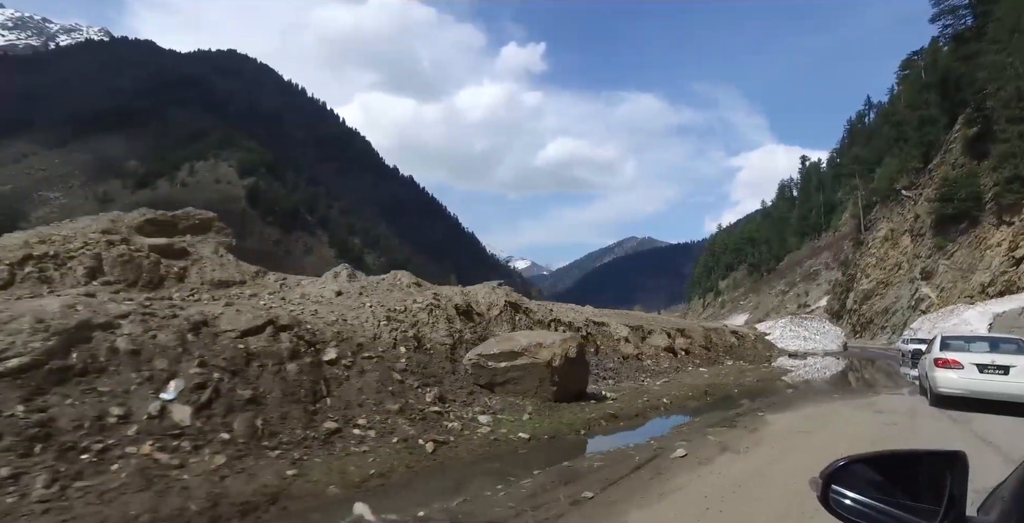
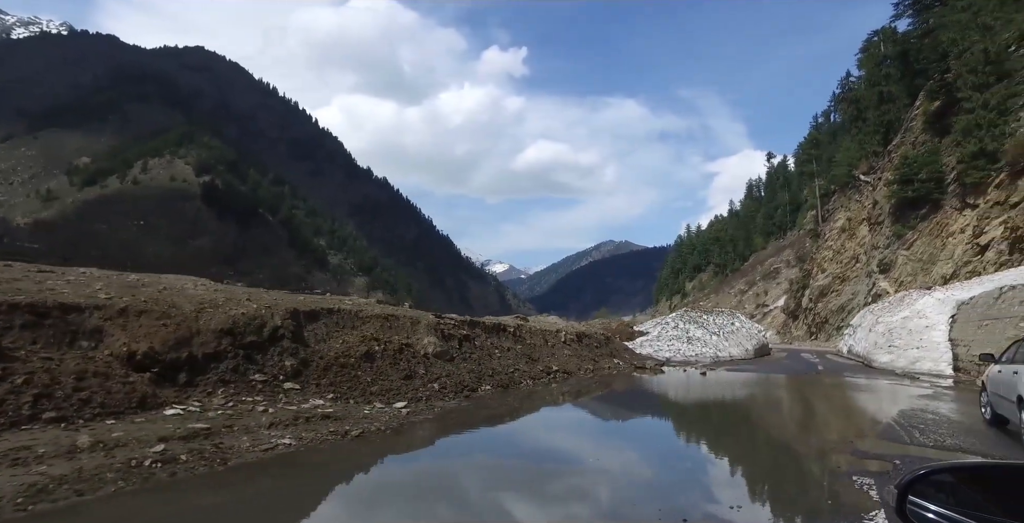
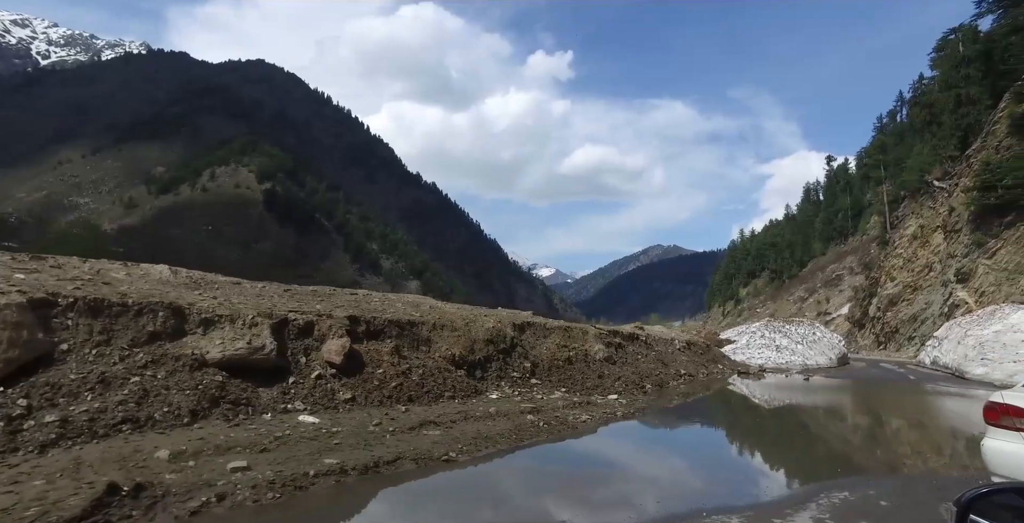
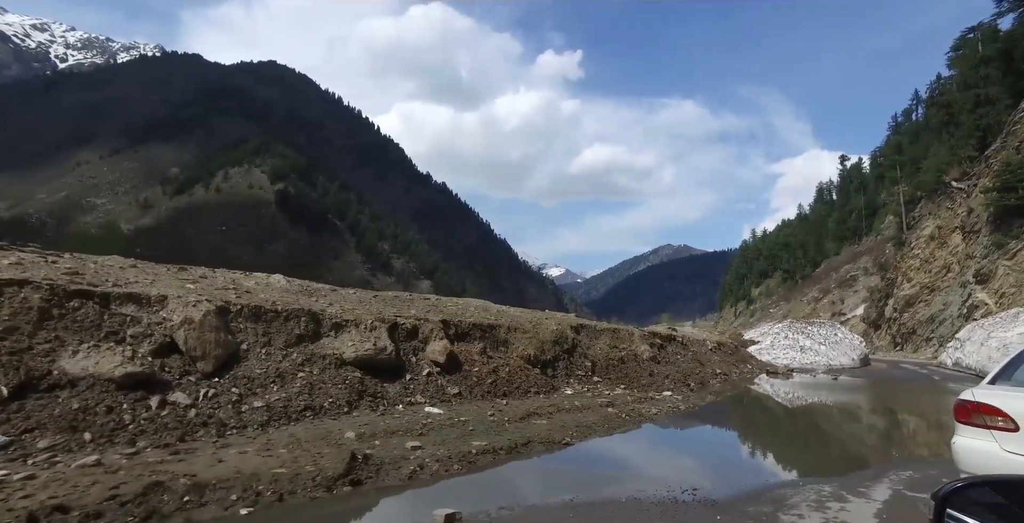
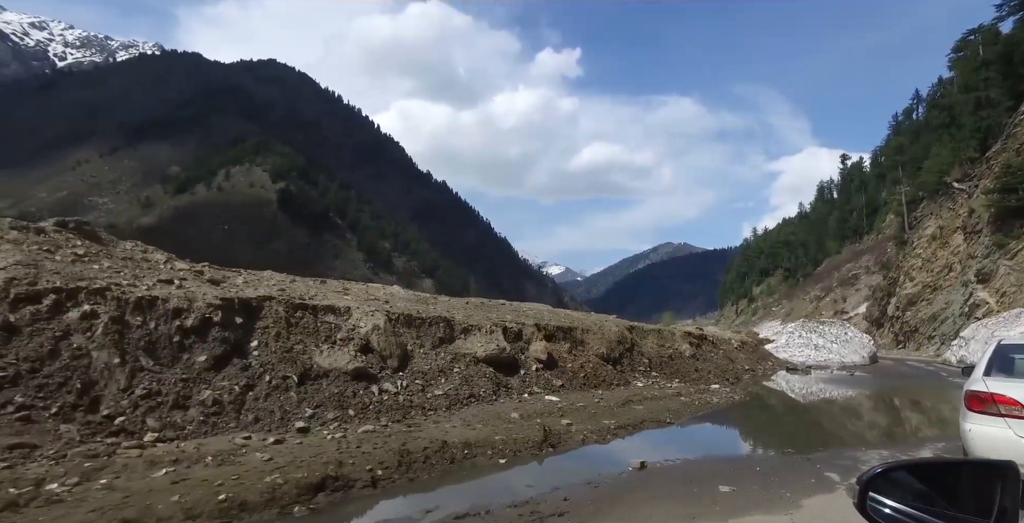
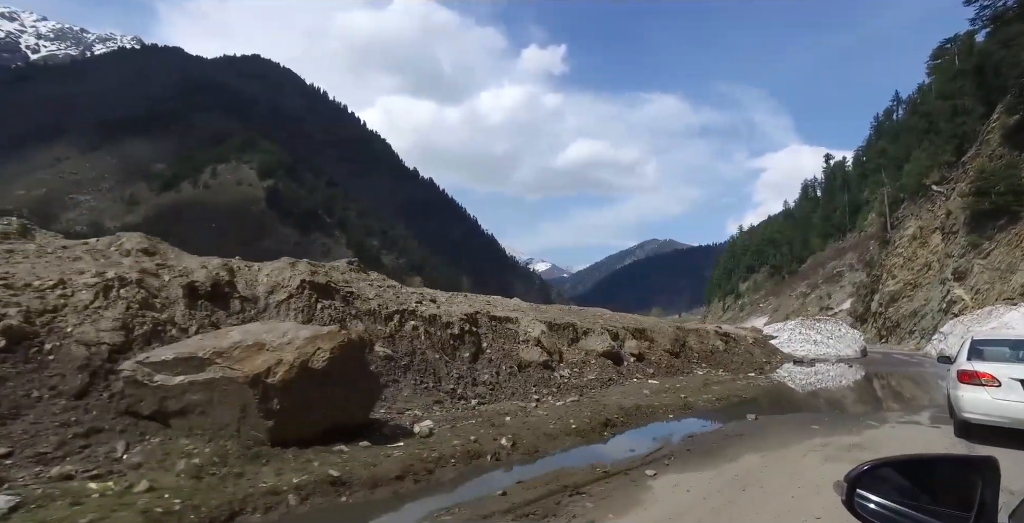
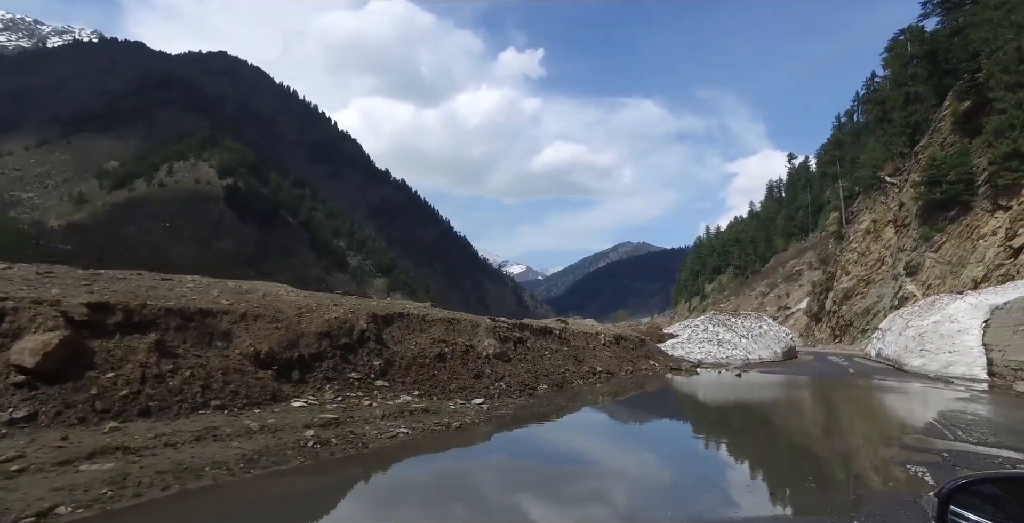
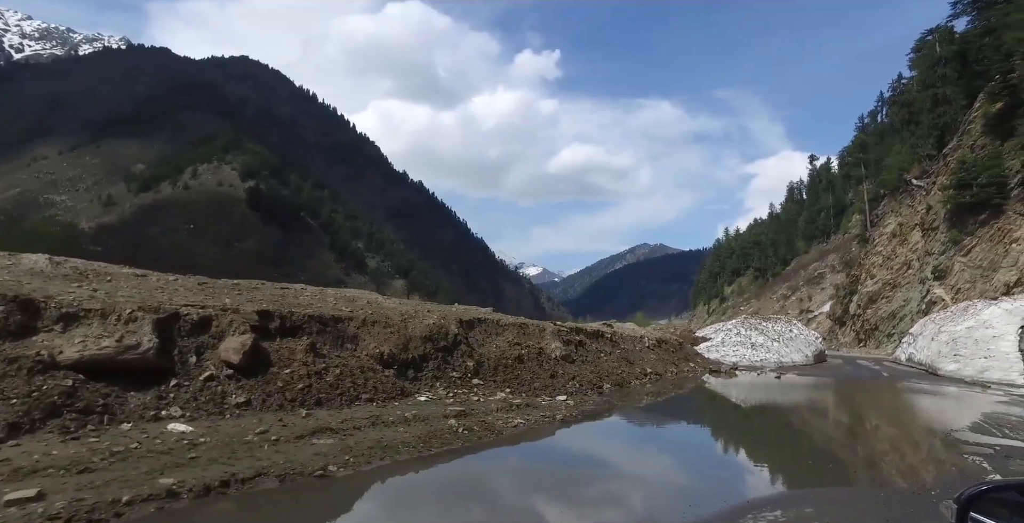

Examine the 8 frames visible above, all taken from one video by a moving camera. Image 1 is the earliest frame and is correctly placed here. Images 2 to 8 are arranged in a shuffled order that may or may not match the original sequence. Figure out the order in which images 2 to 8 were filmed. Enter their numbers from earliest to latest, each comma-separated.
6, 5, 4, 3, 8, 7, 2
